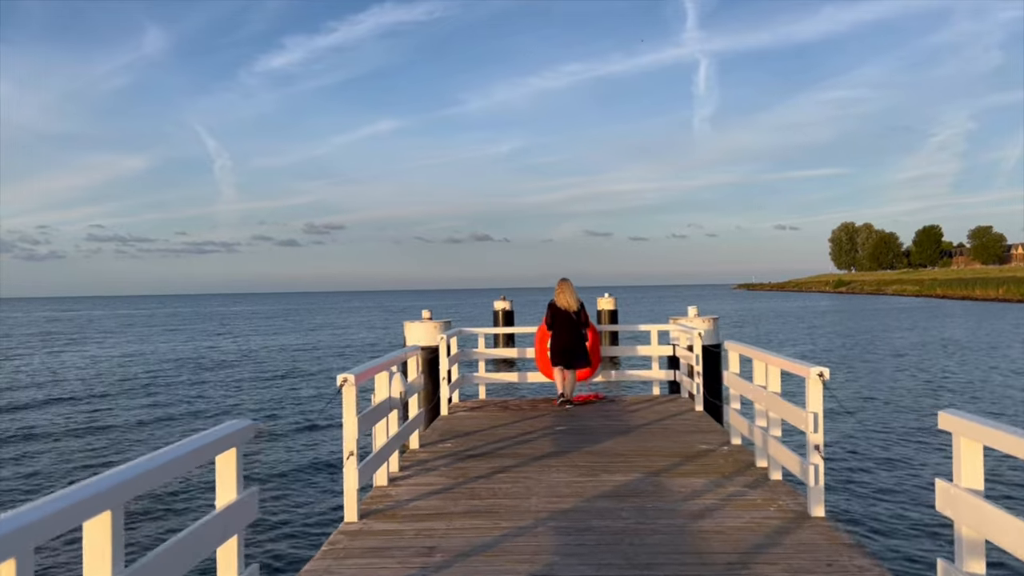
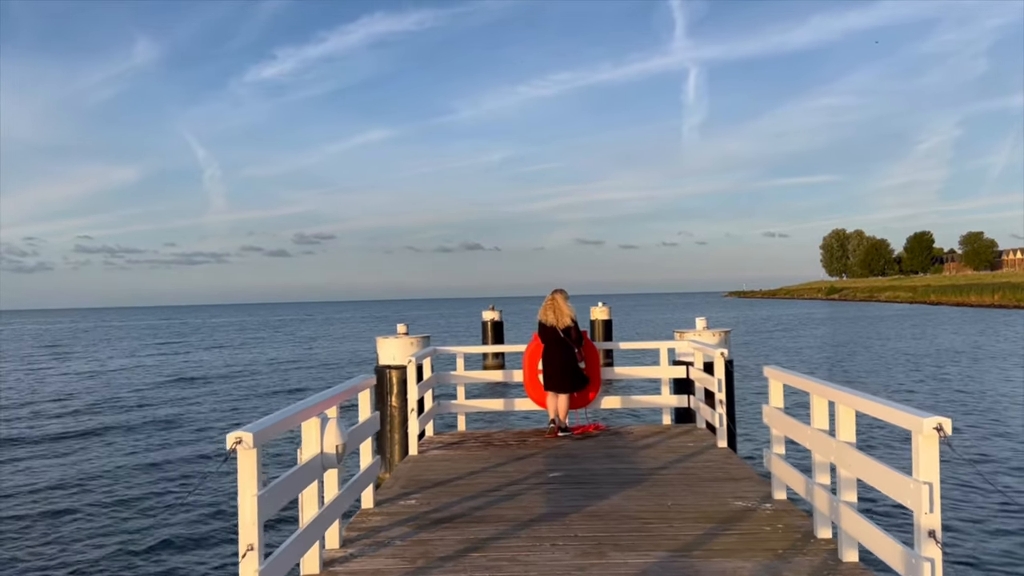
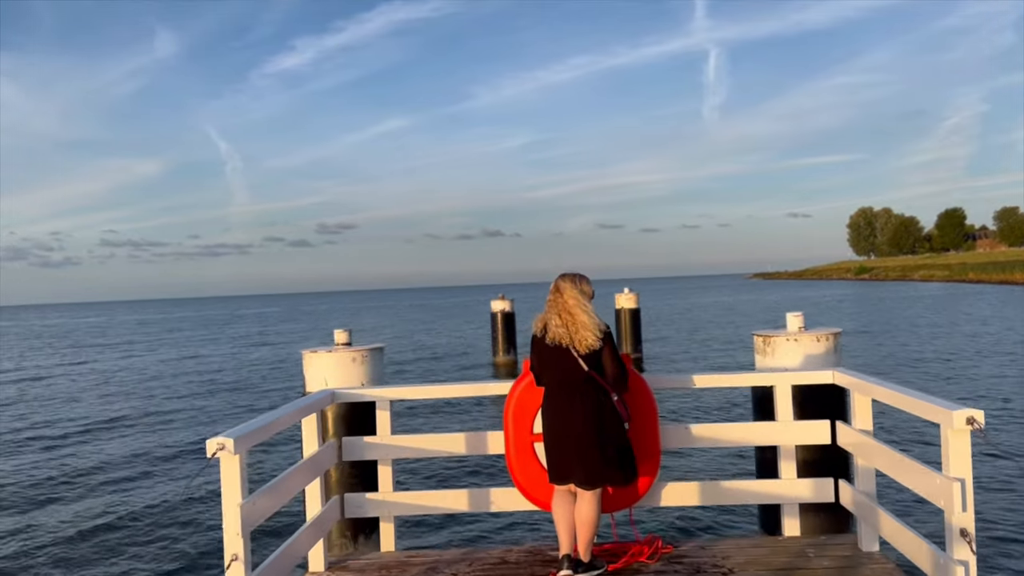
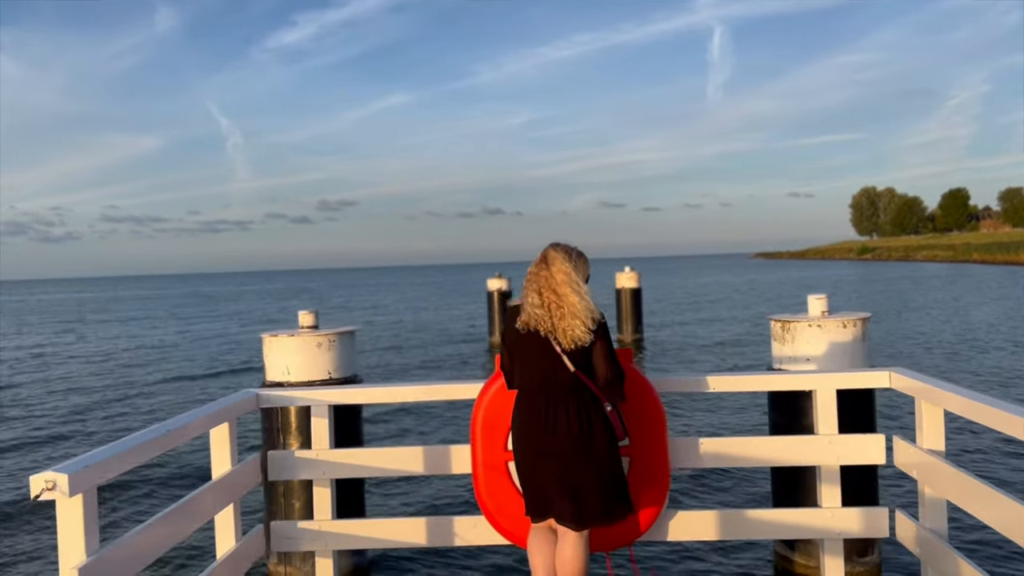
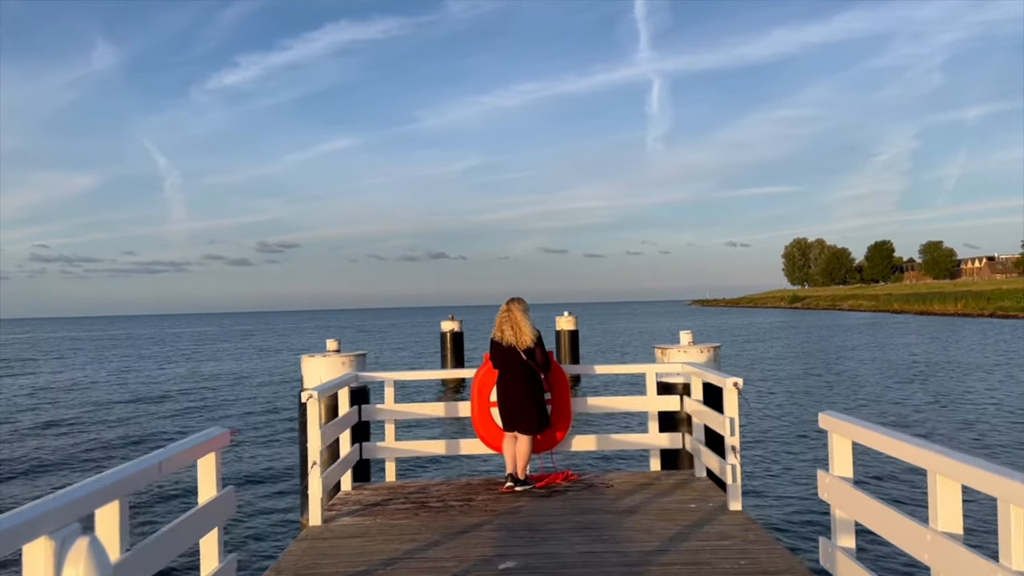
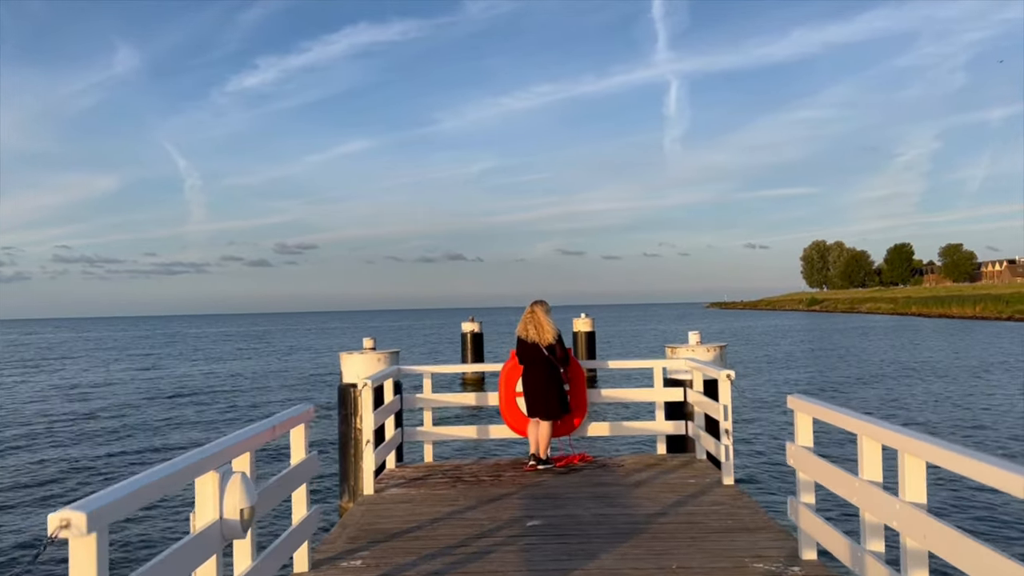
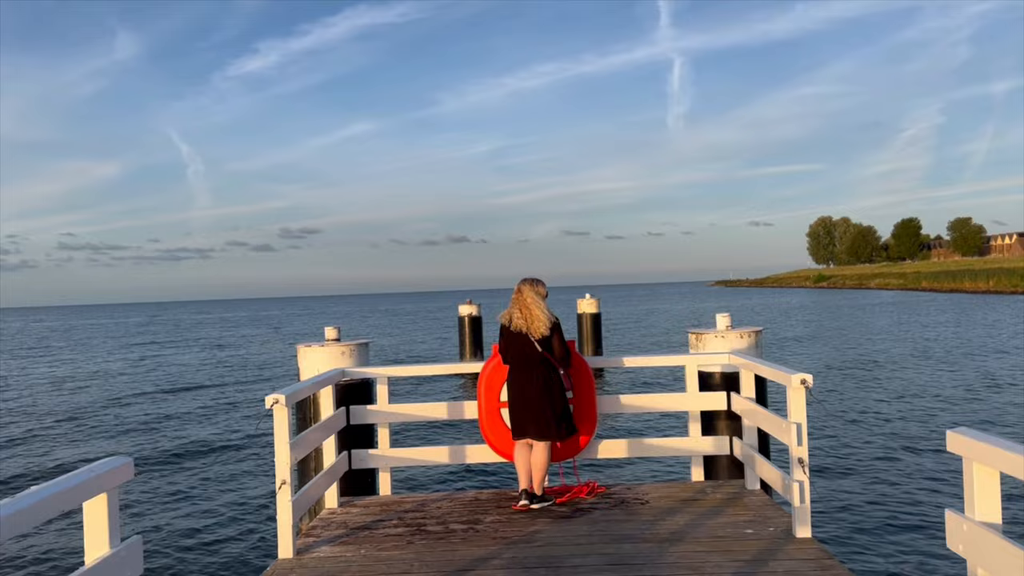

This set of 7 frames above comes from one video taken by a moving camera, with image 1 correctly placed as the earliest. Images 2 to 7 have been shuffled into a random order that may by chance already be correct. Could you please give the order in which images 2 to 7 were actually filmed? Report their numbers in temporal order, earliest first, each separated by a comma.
2, 6, 5, 7, 3, 4
